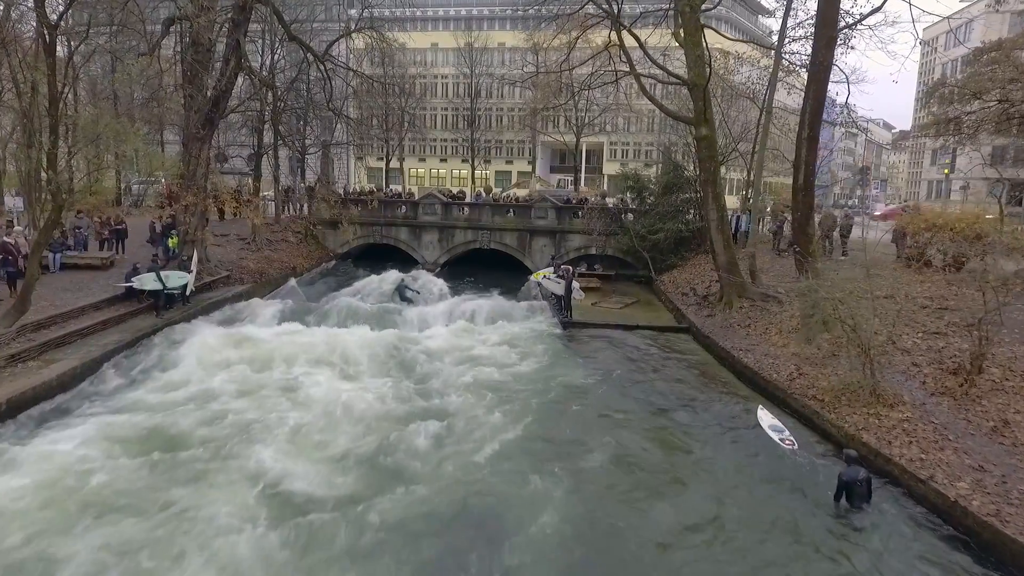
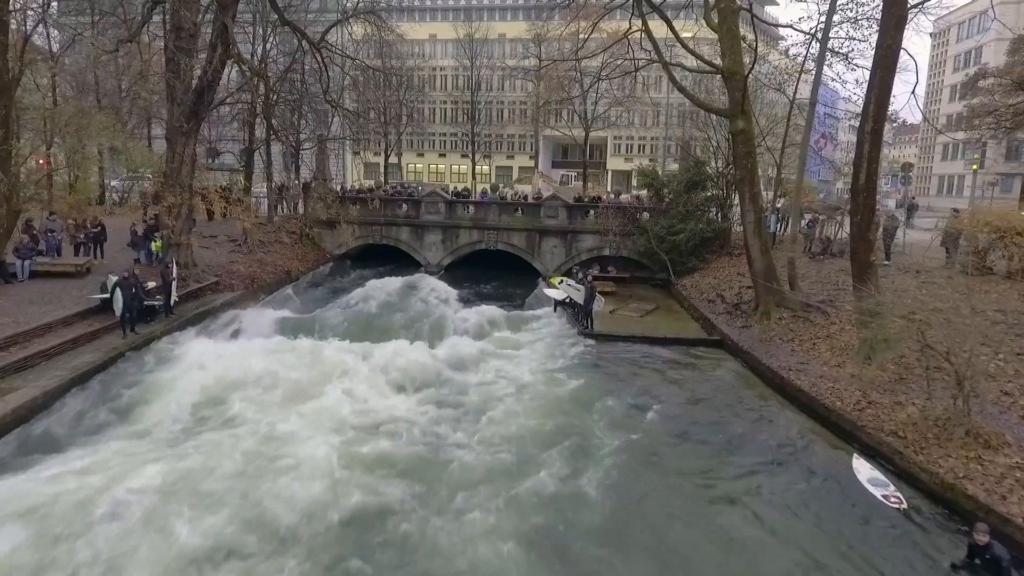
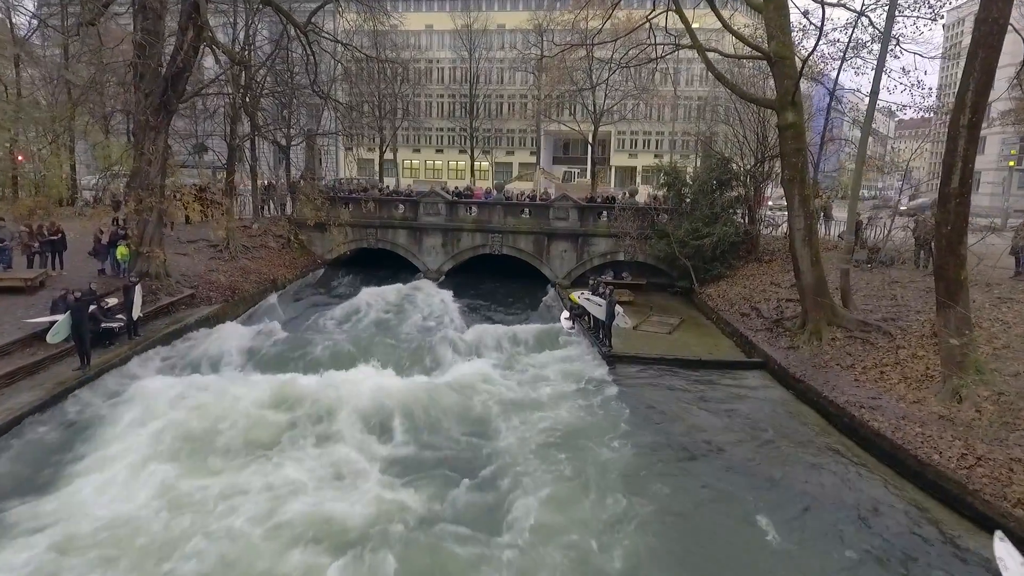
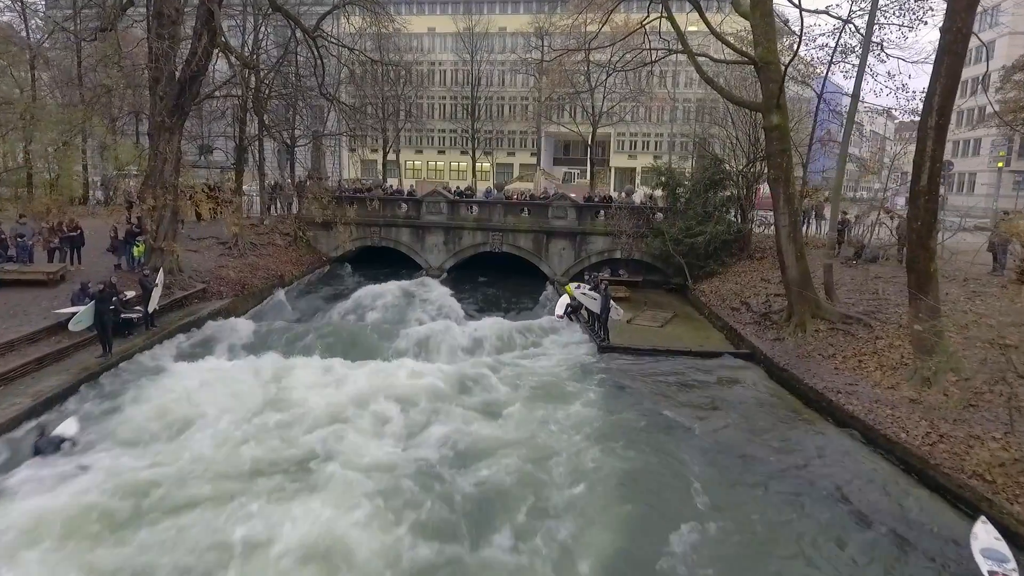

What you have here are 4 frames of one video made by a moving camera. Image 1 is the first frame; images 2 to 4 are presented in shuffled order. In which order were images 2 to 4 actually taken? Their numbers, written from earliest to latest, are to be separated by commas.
2, 4, 3
